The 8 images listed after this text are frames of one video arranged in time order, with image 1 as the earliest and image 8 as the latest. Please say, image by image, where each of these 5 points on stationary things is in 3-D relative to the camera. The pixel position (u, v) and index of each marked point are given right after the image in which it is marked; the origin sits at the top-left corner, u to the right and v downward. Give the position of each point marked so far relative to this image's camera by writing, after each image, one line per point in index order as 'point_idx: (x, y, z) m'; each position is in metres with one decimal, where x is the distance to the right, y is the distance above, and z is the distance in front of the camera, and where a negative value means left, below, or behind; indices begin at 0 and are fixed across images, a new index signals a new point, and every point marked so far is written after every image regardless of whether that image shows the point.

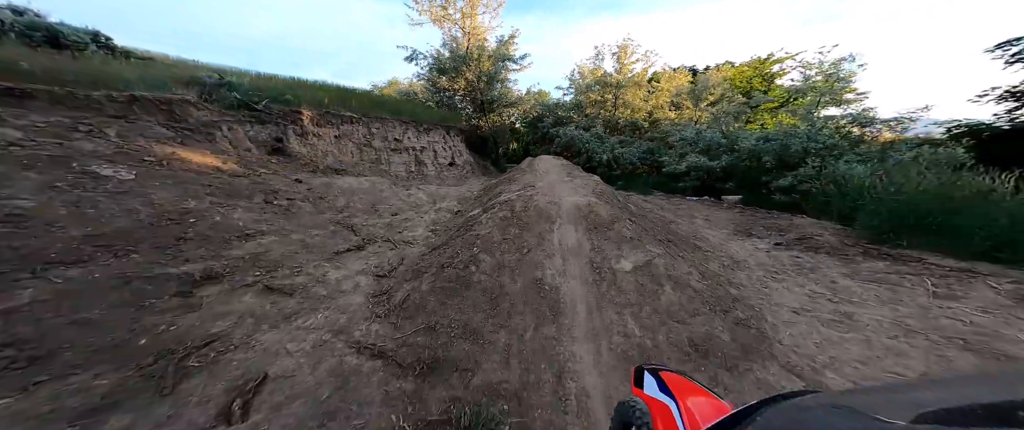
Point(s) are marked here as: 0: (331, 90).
0: (-6.7, +4.7, +11.2) m
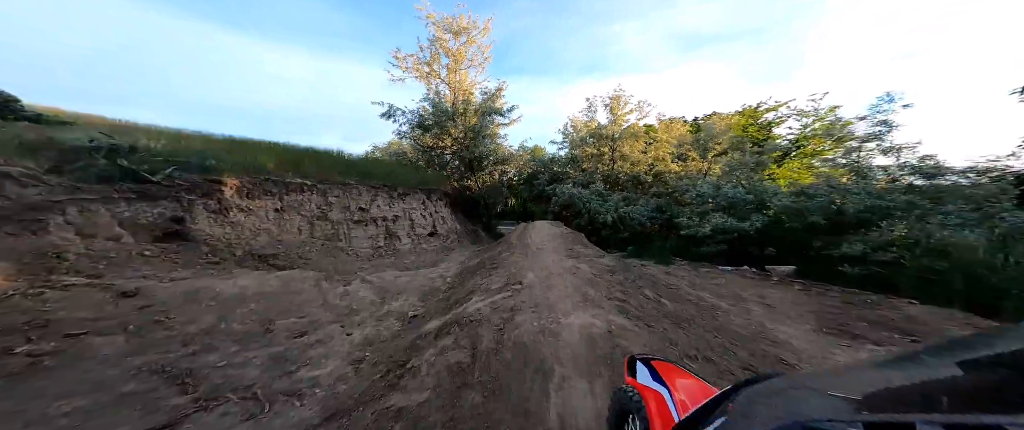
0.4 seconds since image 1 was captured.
0: (-7.2, +2.0, +9.5) m
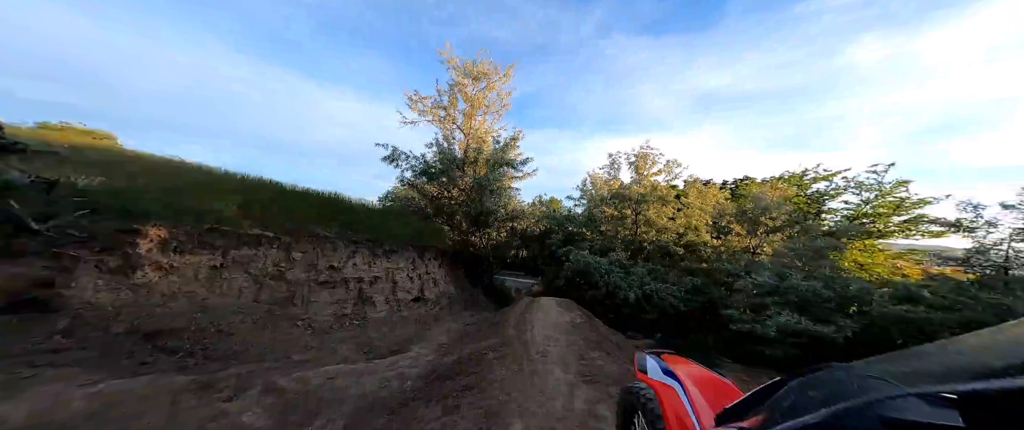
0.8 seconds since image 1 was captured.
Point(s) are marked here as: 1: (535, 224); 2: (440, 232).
0: (-7.0, +0.6, +8.1) m
1: (+1.1, -0.6, +16.8) m
2: (-2.8, -0.5, +11.9) m
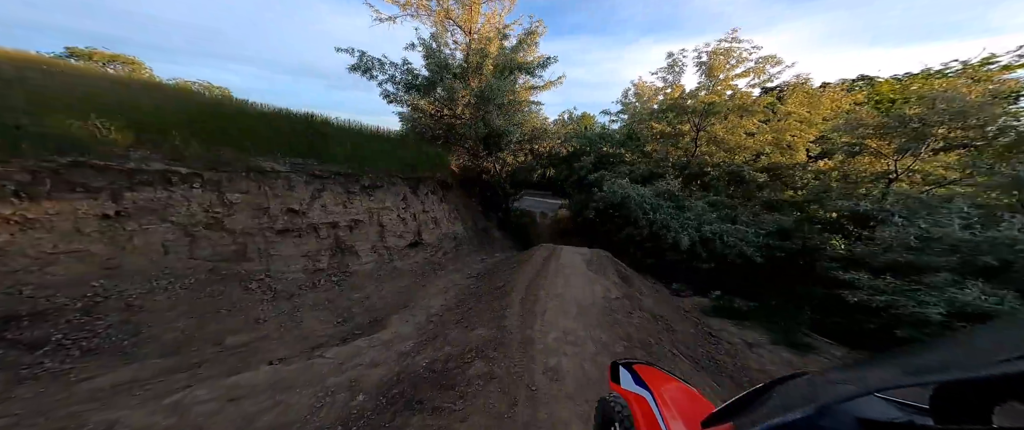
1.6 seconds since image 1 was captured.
0: (-6.8, +2.0, +6.0) m
1: (+2.1, +3.0, +13.7) m
2: (-2.2, +1.8, +9.5) m
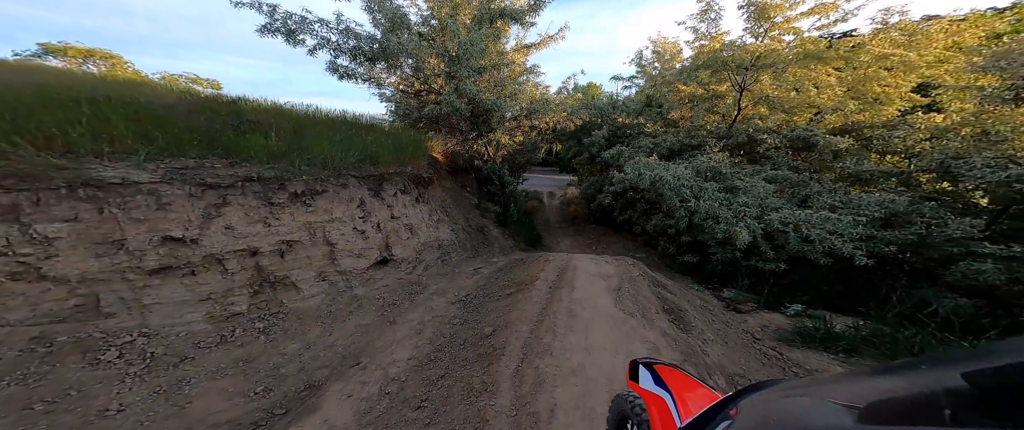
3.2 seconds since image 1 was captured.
0: (-7.1, +1.4, +4.2) m
1: (+2.1, +3.5, +11.5) m
2: (-2.3, +1.8, +7.5) m
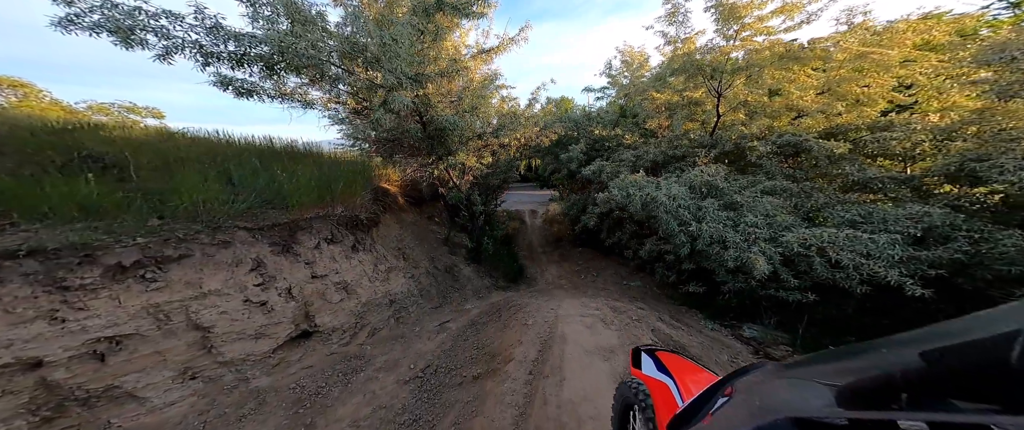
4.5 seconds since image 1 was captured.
0: (-7.6, +0.4, +2.5) m
1: (+1.0, +2.7, +10.5) m
2: (-3.0, +0.9, +6.1) m
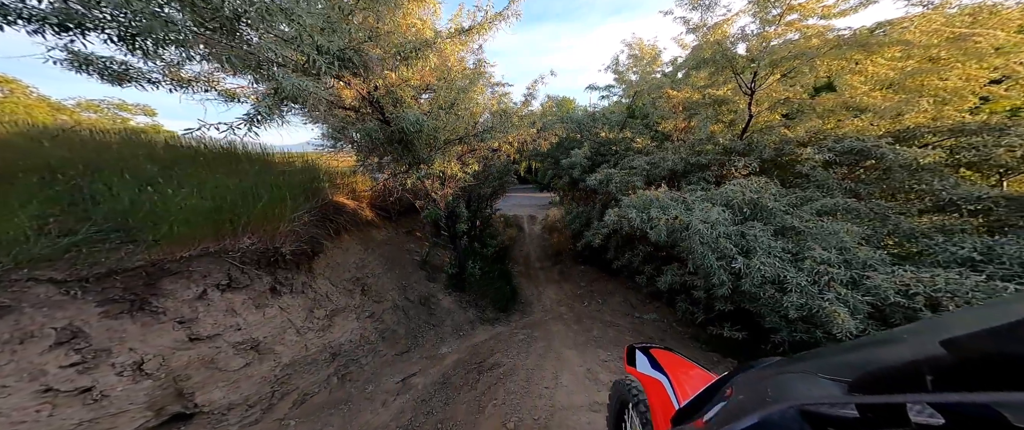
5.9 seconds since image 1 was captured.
0: (-7.8, +0.1, +1.2) m
1: (+0.8, +2.2, +9.1) m
2: (-3.2, +0.6, +4.8) m
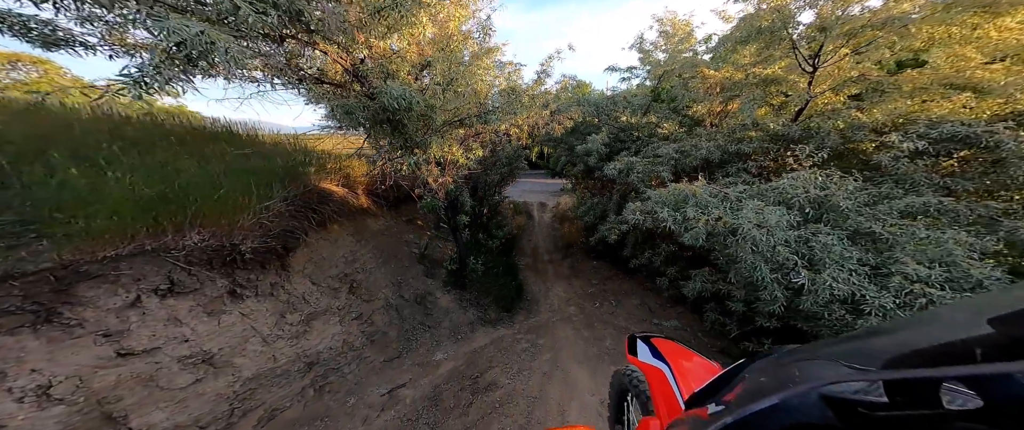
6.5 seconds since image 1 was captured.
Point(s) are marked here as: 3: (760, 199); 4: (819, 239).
0: (-7.9, +0.3, +0.9) m
1: (+1.2, +2.5, +8.3) m
2: (-3.1, +0.7, +4.3) m
3: (+3.4, +0.2, +4.1) m
4: (+3.5, -0.3, +3.6) m
